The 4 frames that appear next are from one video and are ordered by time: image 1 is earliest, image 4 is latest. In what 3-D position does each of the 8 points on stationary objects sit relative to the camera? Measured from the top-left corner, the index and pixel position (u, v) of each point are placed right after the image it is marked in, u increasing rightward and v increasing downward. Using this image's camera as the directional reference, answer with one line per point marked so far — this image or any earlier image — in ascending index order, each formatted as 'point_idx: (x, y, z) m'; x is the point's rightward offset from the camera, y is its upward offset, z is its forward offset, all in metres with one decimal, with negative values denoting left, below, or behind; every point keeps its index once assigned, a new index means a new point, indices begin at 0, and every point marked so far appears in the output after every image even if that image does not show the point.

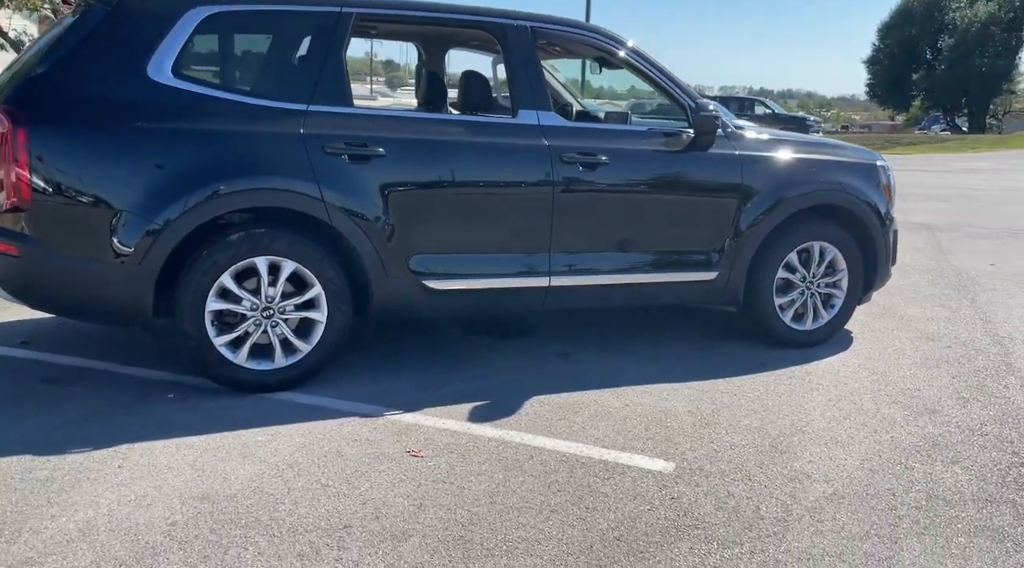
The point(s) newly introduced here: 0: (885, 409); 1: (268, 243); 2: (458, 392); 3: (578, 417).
0: (+2.0, -0.7, +4.2) m
1: (-1.2, +0.2, +3.9) m
2: (-0.3, -0.6, +4.2) m
3: (+0.3, -0.6, +3.9) m
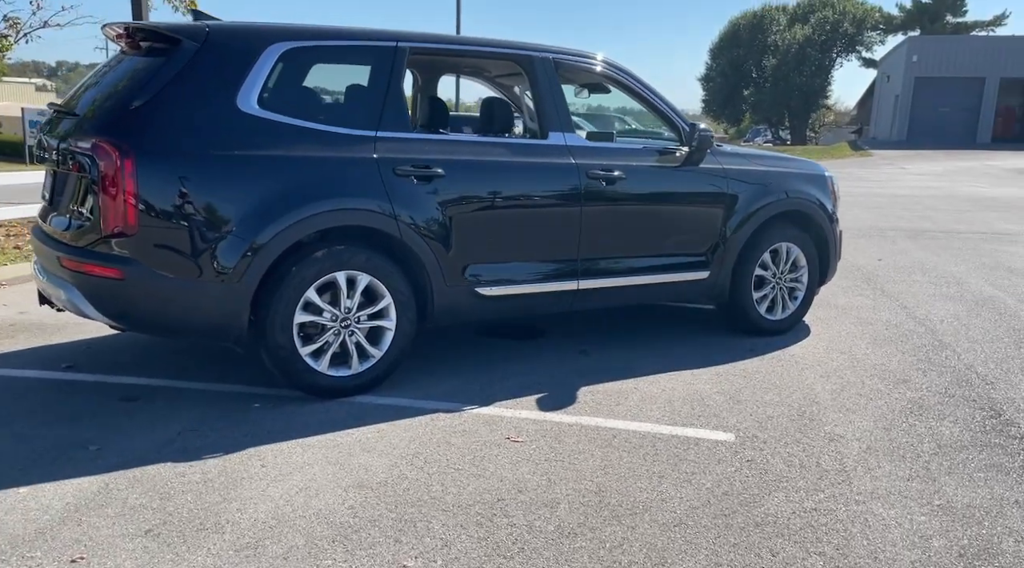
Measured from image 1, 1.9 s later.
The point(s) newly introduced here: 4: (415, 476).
0: (+2.2, -0.6, +5.0) m
1: (-0.9, +0.1, +4.2) m
2: (0.0, -0.6, +4.6) m
3: (+0.7, -0.6, +4.4) m
4: (-0.4, -0.8, +3.4) m
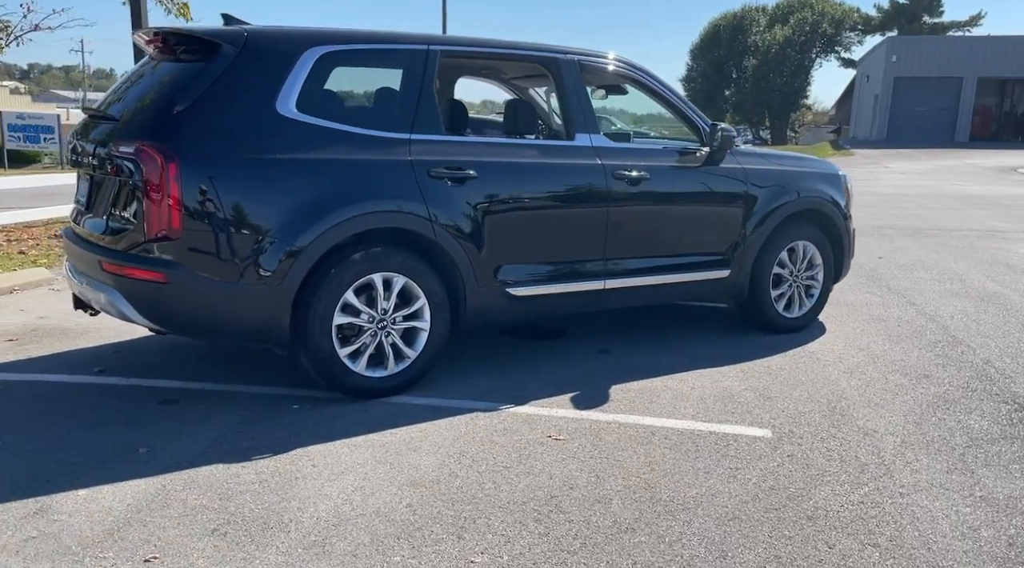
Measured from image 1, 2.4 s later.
0: (+2.4, -0.6, +5.1) m
1: (-0.7, +0.1, +4.3) m
2: (+0.2, -0.6, +4.7) m
3: (+0.8, -0.6, +4.5) m
4: (-0.2, -0.8, +3.4) m
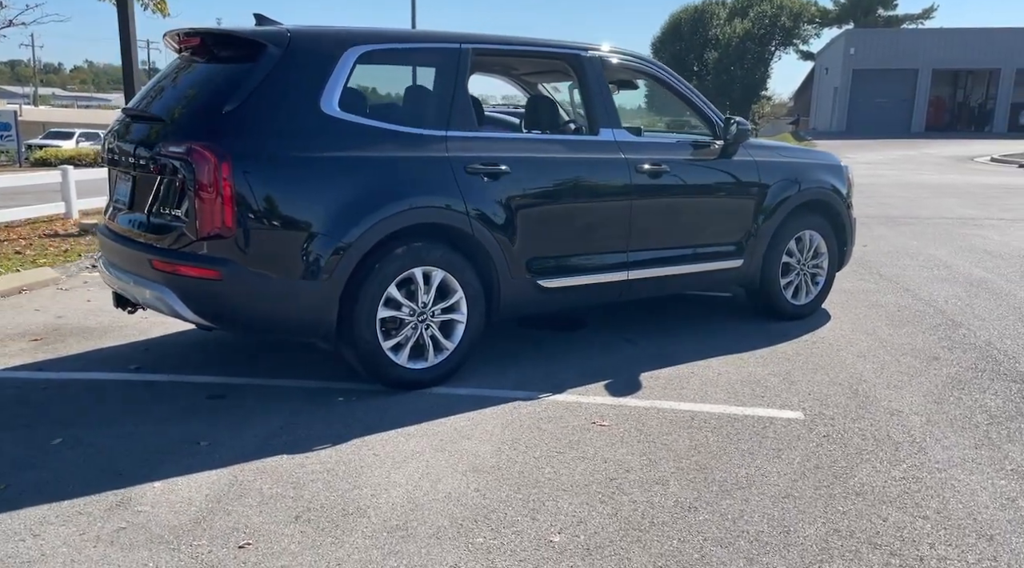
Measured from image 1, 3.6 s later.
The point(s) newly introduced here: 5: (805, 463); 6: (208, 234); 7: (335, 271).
0: (+2.6, -0.5, +5.3) m
1: (-0.5, +0.2, +4.3) m
2: (+0.4, -0.5, +4.8) m
3: (+1.0, -0.6, +4.6) m
4: (0.0, -0.8, +3.5) m
5: (+1.3, -0.8, +3.5) m
6: (-1.5, +0.2, +3.8) m
7: (-0.9, +0.1, +4.1) m
